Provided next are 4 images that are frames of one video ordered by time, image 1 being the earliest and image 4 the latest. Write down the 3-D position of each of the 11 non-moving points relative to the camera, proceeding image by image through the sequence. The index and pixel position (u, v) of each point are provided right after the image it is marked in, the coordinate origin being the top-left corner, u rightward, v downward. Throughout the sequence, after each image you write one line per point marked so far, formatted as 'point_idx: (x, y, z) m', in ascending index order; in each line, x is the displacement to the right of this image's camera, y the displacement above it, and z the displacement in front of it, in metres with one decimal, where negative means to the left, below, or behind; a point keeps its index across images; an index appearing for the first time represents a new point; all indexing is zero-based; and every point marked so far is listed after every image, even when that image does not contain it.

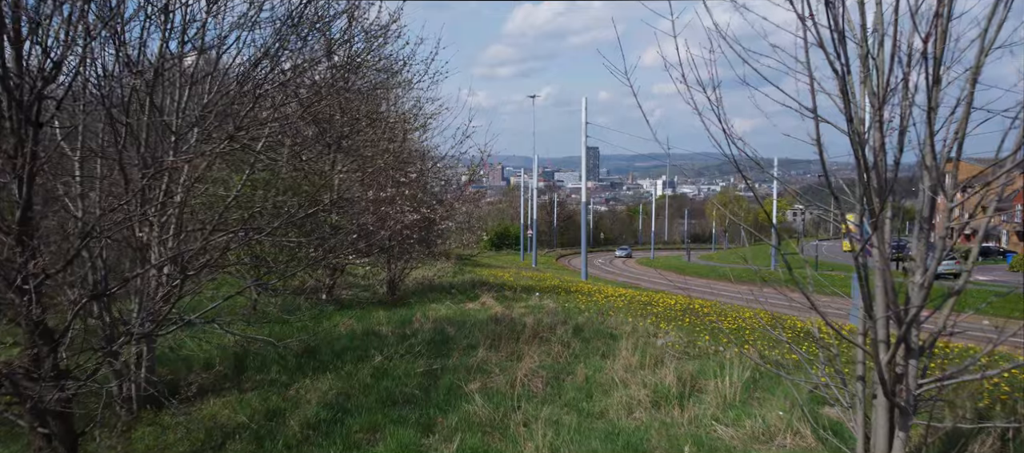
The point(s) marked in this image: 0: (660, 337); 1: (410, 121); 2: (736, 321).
0: (+1.8, -1.3, +8.8) m
1: (-1.9, +2.0, +13.6) m
2: (+3.3, -1.4, +10.7) m
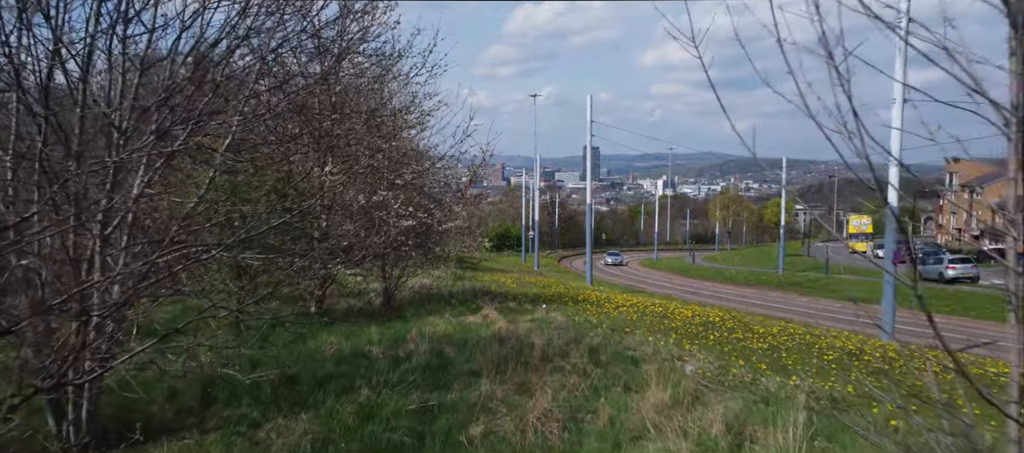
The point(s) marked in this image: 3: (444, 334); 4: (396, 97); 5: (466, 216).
0: (+1.8, -1.4, +7.8) m
1: (-1.8, +1.9, +12.6) m
2: (+3.4, -1.5, +9.6) m
3: (-0.9, -1.4, +9.9) m
4: (-2.0, +2.2, +12.6) m
5: (-0.9, +0.2, +15.1) m
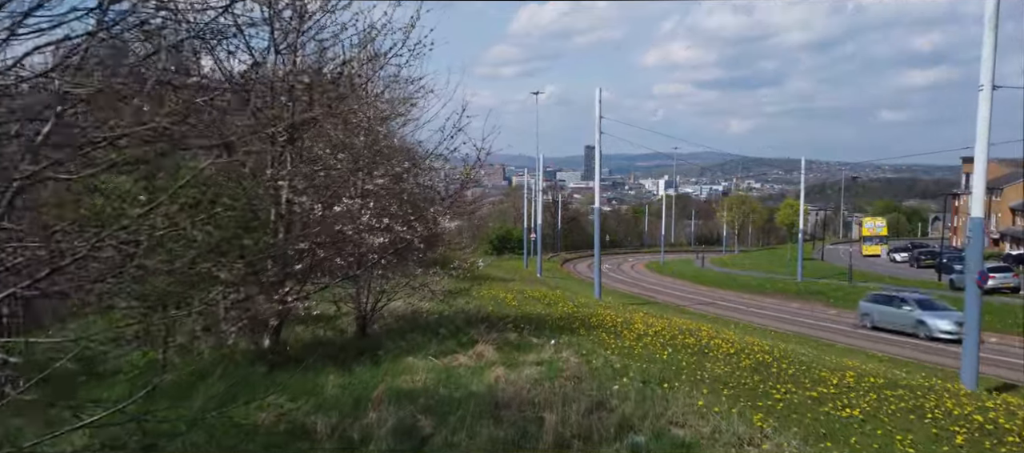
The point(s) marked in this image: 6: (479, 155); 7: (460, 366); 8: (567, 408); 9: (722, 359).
0: (+1.8, -1.6, +5.4) m
1: (-1.8, +1.6, +10.2) m
2: (+3.4, -1.7, +7.2) m
3: (-0.9, -1.7, +7.5) m
4: (-2.0, +2.0, +10.2) m
5: (-0.9, 0.0, +12.7) m
6: (-0.5, +1.1, +11.8) m
7: (-0.6, -1.7, +8.8) m
8: (+0.5, -1.6, +6.3) m
9: (+2.7, -1.7, +9.5) m
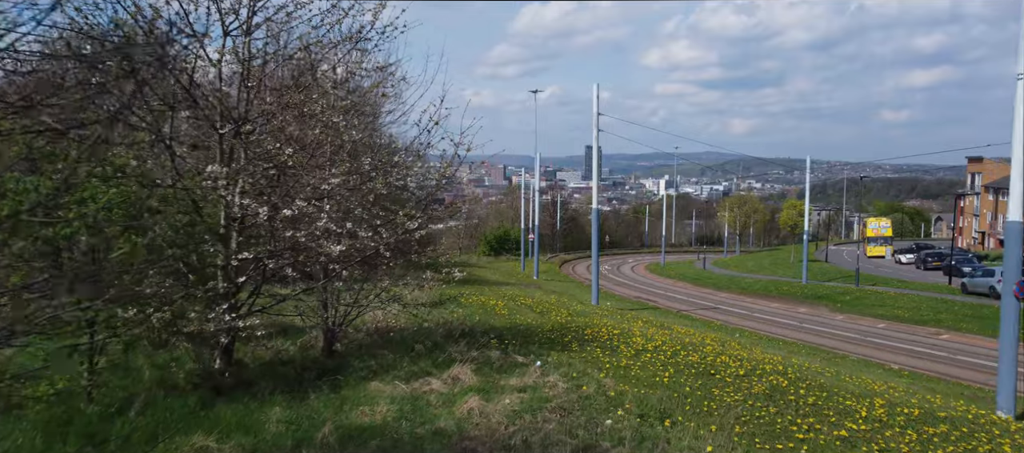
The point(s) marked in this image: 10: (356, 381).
0: (+1.6, -1.7, +4.2) m
1: (-2.0, +1.6, +9.0) m
2: (+3.2, -1.8, +6.1) m
3: (-1.1, -1.7, +6.4) m
4: (-2.2, +1.9, +9.1) m
5: (-1.1, -0.1, +11.5) m
6: (-0.7, +1.1, +10.6) m
7: (-0.8, -1.7, +7.7) m
8: (+0.2, -1.6, +5.2) m
9: (+2.5, -1.8, +8.3) m
10: (-1.8, -1.7, +8.3) m
